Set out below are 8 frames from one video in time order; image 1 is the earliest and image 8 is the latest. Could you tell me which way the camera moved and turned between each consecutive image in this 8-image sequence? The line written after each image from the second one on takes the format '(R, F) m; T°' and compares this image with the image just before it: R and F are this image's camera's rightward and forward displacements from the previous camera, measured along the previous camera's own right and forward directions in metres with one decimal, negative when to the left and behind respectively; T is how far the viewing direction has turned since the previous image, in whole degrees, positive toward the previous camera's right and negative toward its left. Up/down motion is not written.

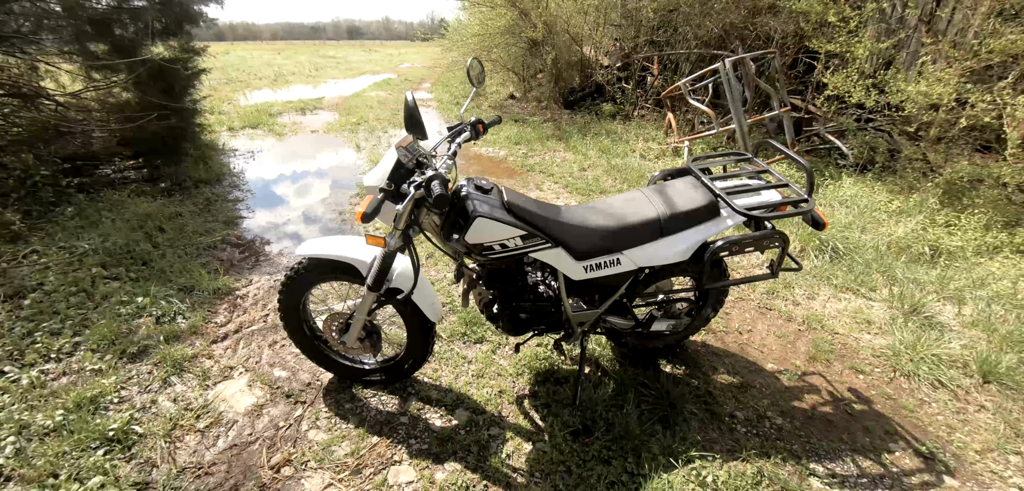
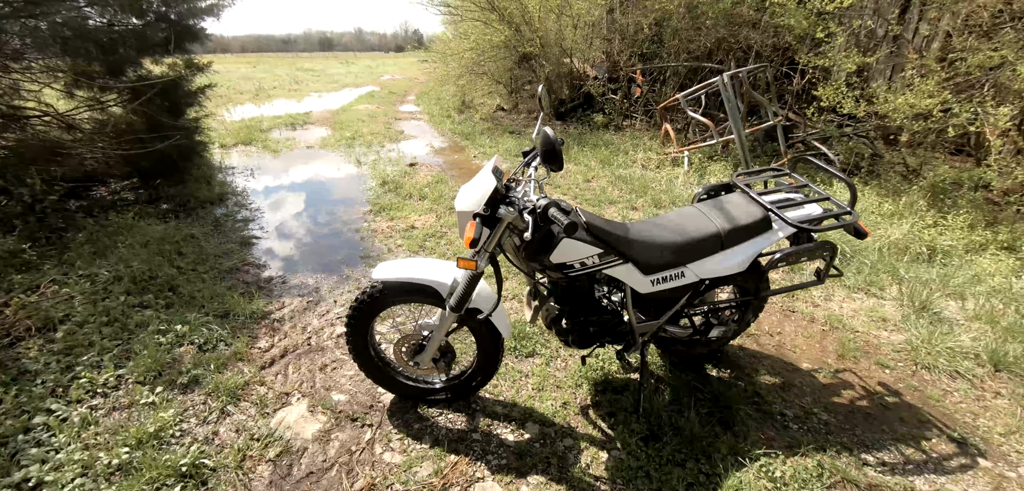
(-0.5, -0.1) m; +4°
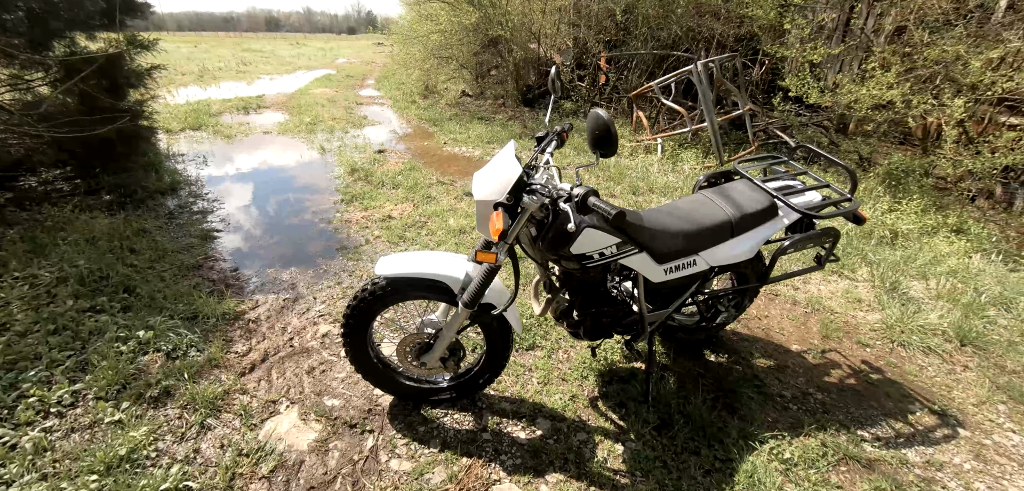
(-0.3, +0.1) m; +6°
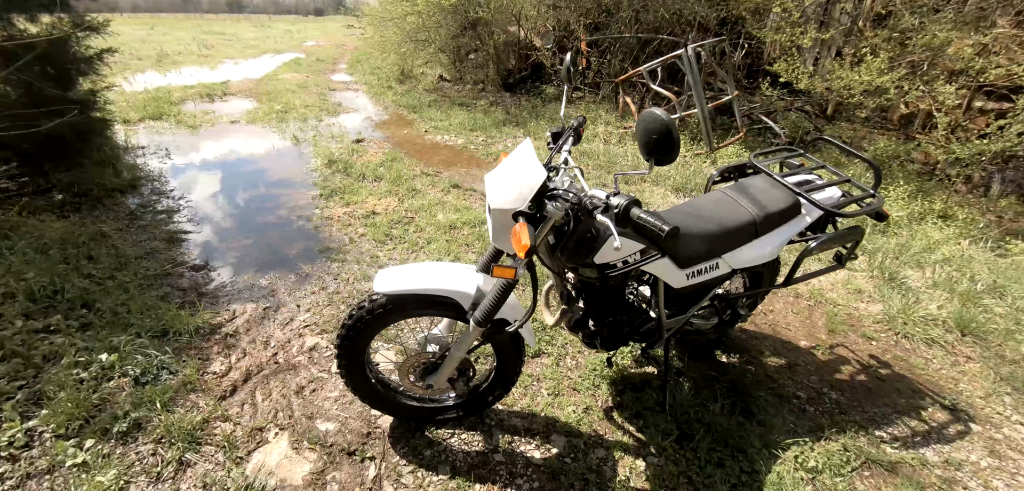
(-0.2, +0.2) m; +3°
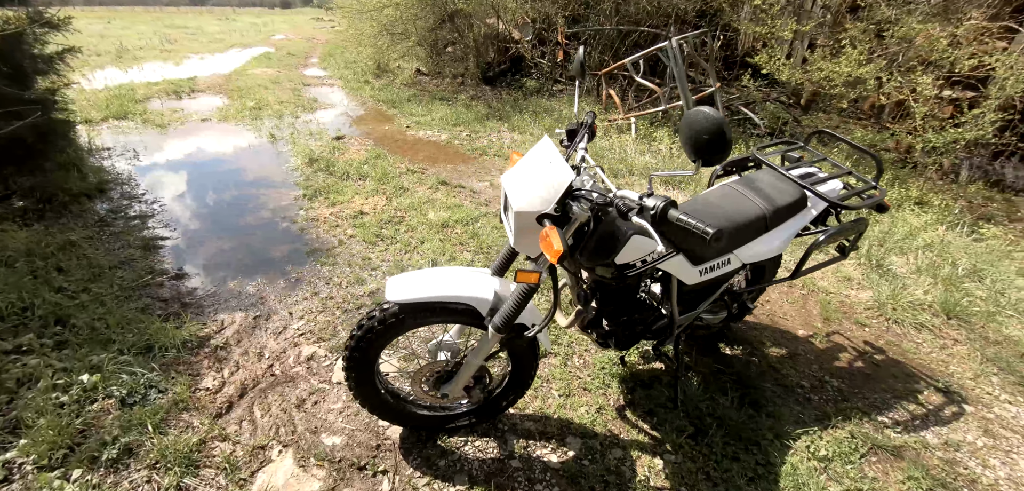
(-0.2, +0.1) m; +3°
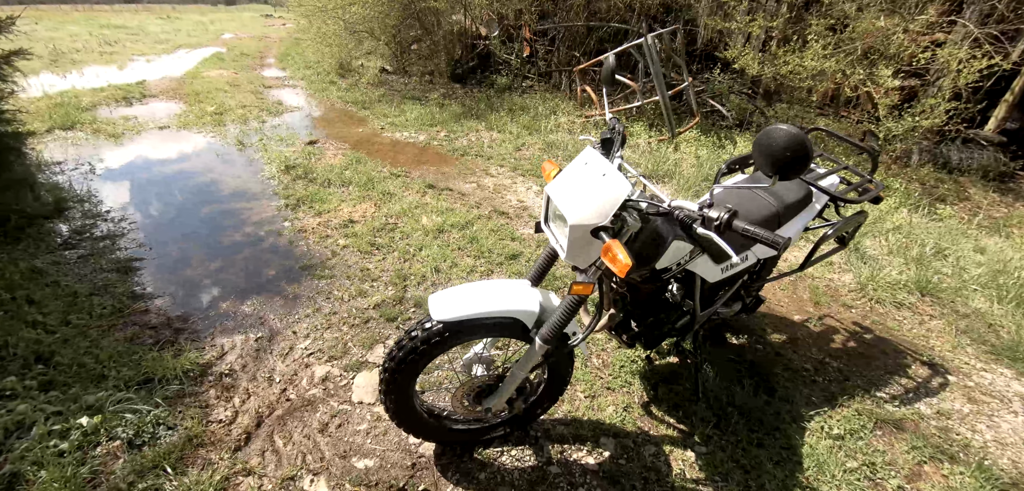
(-0.3, 0.0) m; +5°
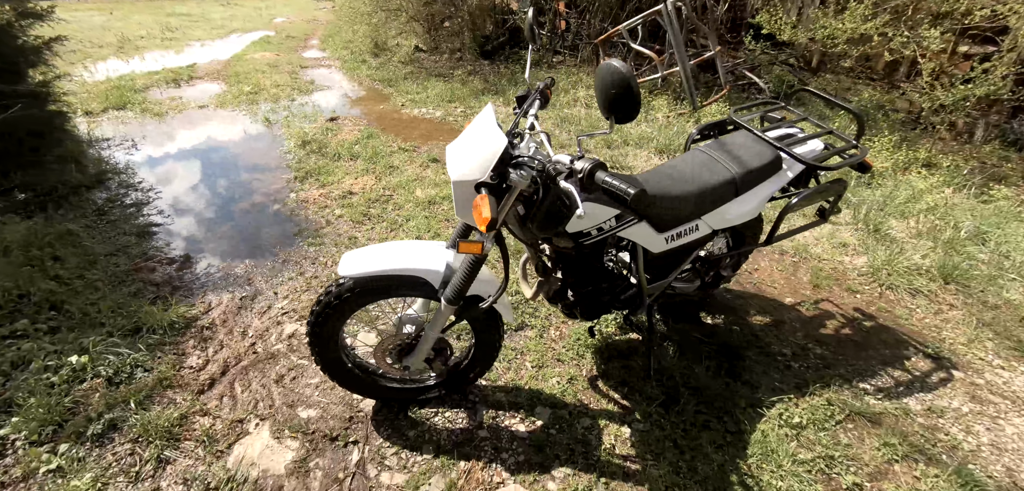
(+0.5, 0.0) m; -7°
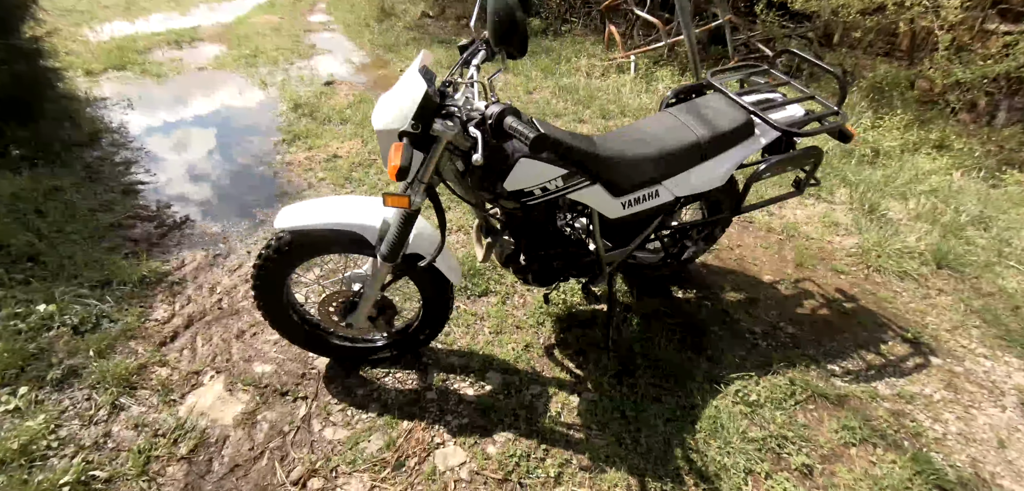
(+0.3, +0.1) m; -2°
